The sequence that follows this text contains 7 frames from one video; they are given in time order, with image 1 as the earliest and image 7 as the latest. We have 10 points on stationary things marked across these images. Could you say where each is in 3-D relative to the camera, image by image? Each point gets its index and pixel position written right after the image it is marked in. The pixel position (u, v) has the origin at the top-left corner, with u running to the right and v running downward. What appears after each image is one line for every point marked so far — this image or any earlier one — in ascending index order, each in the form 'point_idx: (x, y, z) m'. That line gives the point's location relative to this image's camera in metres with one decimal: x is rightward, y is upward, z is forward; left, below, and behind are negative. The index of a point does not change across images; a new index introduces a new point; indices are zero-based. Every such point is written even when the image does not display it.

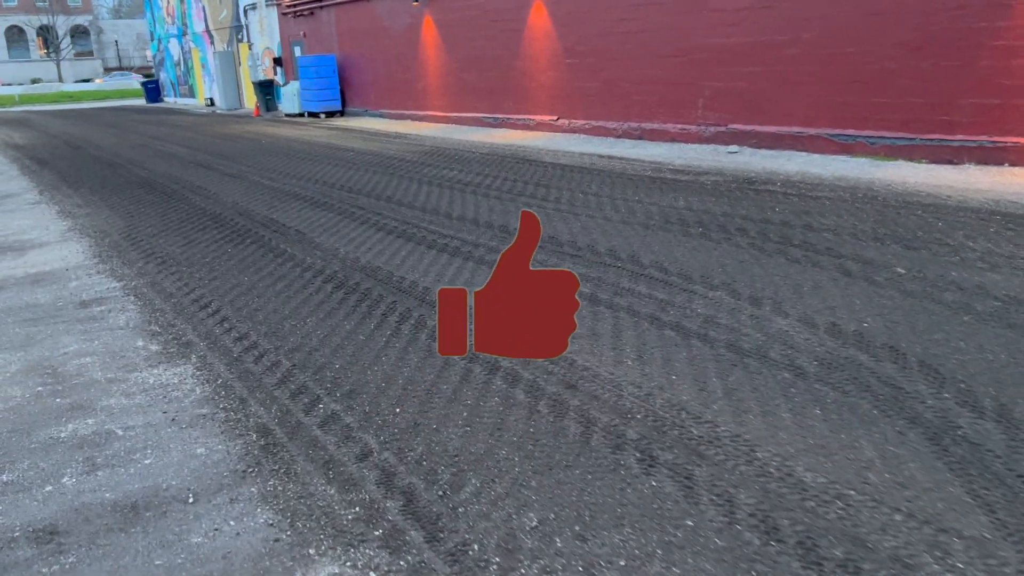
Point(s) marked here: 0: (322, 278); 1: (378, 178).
0: (-1.4, +0.1, +6.0) m
1: (-1.8, +1.4, +11.0) m
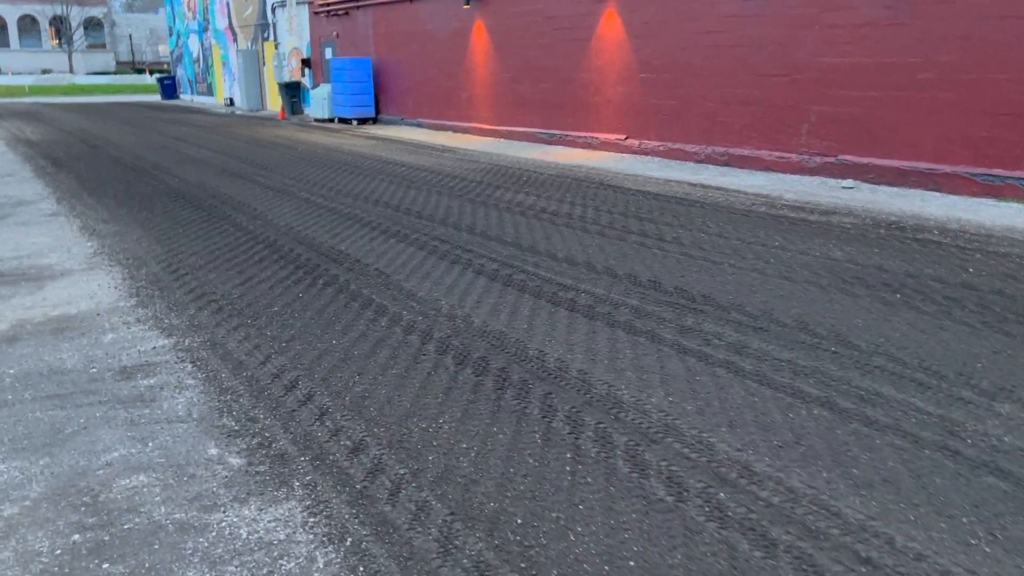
0: (-0.4, -0.3, +4.6) m
1: (-0.8, +1.0, +9.6) m
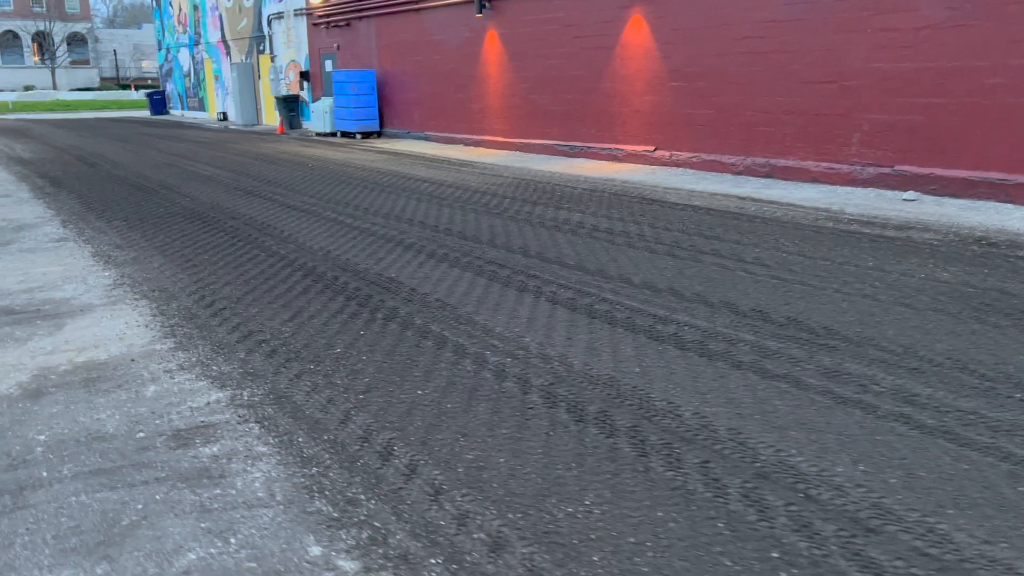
0: (+0.1, -0.5, +3.9) m
1: (-0.3, +0.7, +8.9) m
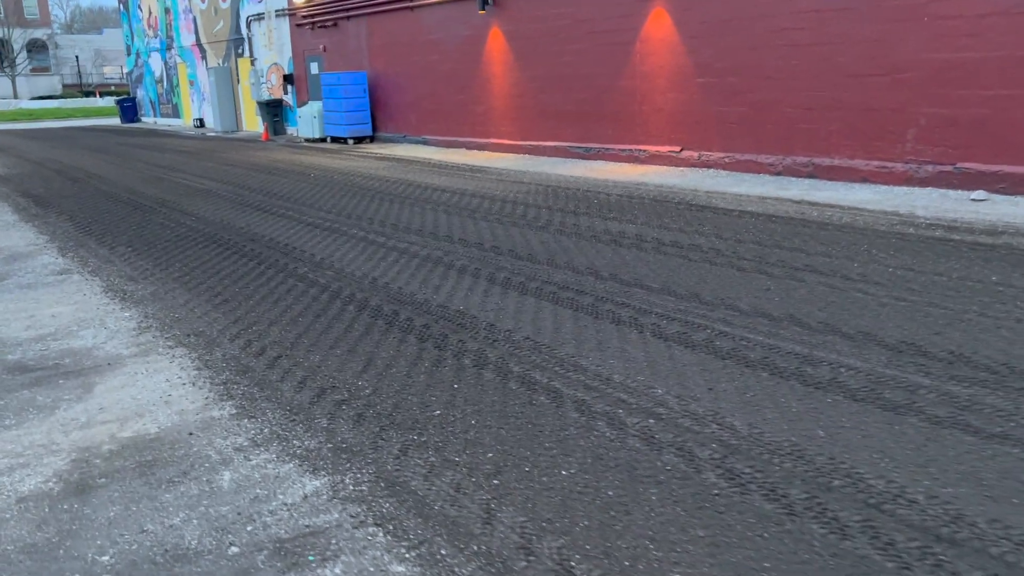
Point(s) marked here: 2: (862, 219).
0: (+0.8, -0.7, +3.2) m
1: (+0.2, +0.5, +8.2) m
2: (+3.5, +0.7, +8.3) m
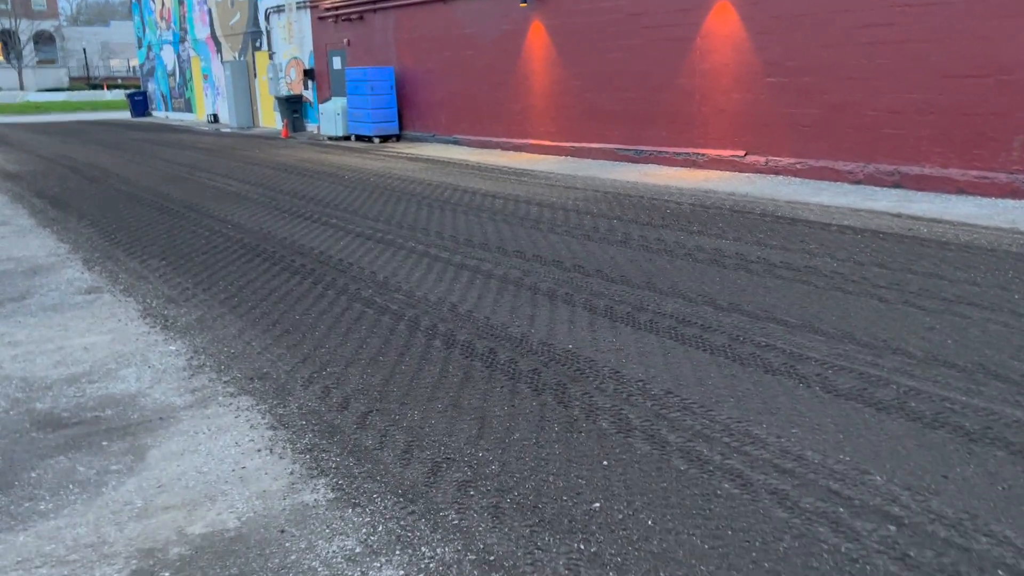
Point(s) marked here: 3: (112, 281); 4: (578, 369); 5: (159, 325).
0: (+1.4, -0.9, +2.3) m
1: (+0.9, +0.3, +7.3) m
2: (+4.2, +0.5, +7.4) m
3: (-3.2, +0.1, +6.6) m
4: (+0.3, -0.4, +4.4) m
5: (-2.3, -0.2, +5.5) m
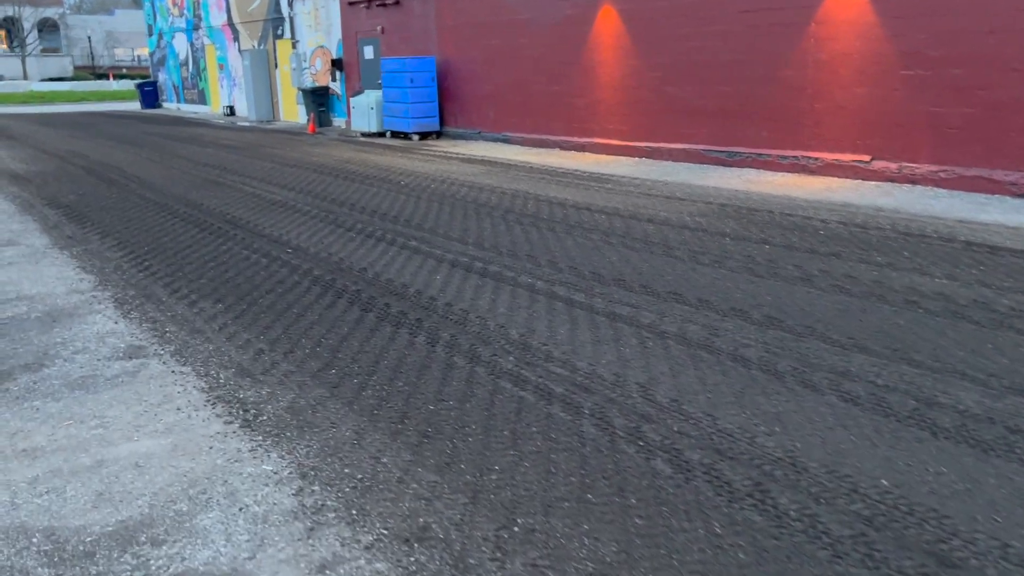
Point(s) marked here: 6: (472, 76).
0: (+2.5, -1.4, +0.7) m
1: (+1.9, 0.0, +5.7) m
2: (+5.2, +0.1, +5.8) m
3: (-2.1, -0.3, +5.0) m
4: (+1.4, -0.8, +2.7) m
5: (-1.3, -0.6, +3.8) m
6: (-0.8, +4.4, +17.2) m
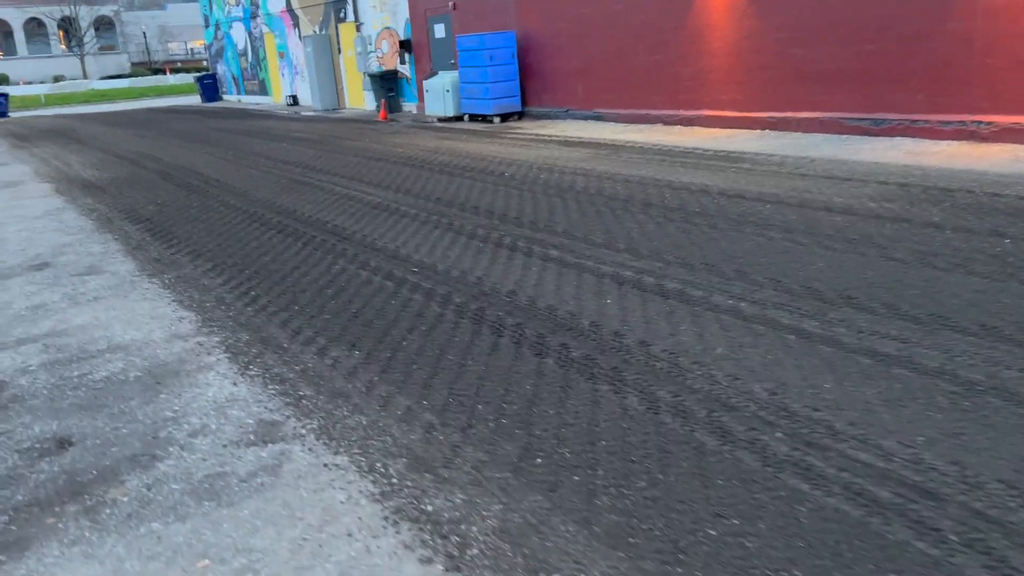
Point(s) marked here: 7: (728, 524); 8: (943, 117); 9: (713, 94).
0: (+3.3, -1.6, -0.7) m
1: (+3.0, -0.1, +4.3) m
2: (+6.3, +0.1, +4.2) m
3: (-1.0, -0.5, +3.9) m
4: (+2.3, -1.0, +1.4) m
5: (-0.2, -0.9, +2.7) m
6: (+0.9, +4.5, +15.9) m
7: (+0.7, -0.8, +2.7) m
8: (+5.0, +2.0, +9.7) m
9: (+3.1, +3.0, +12.8) m
